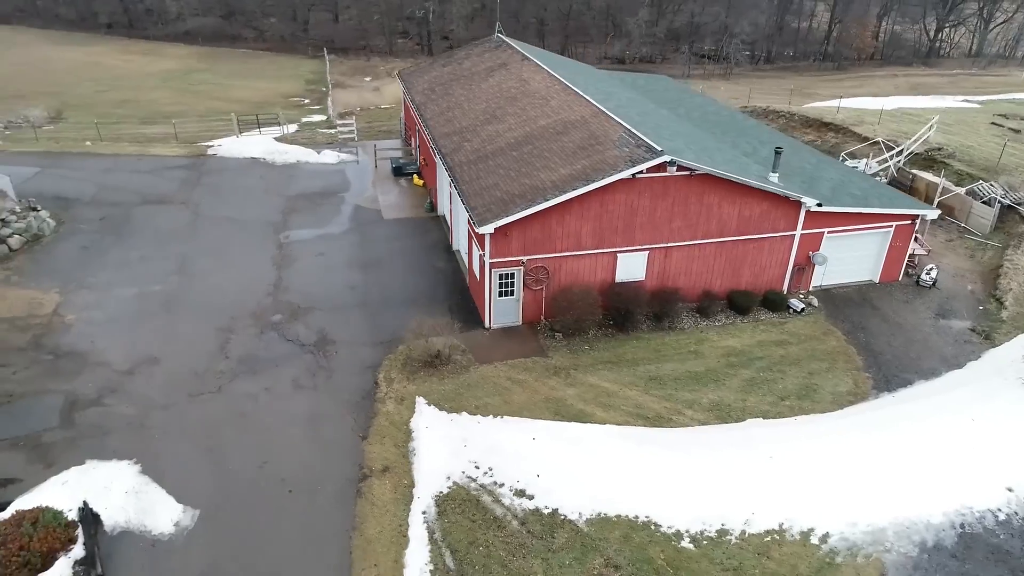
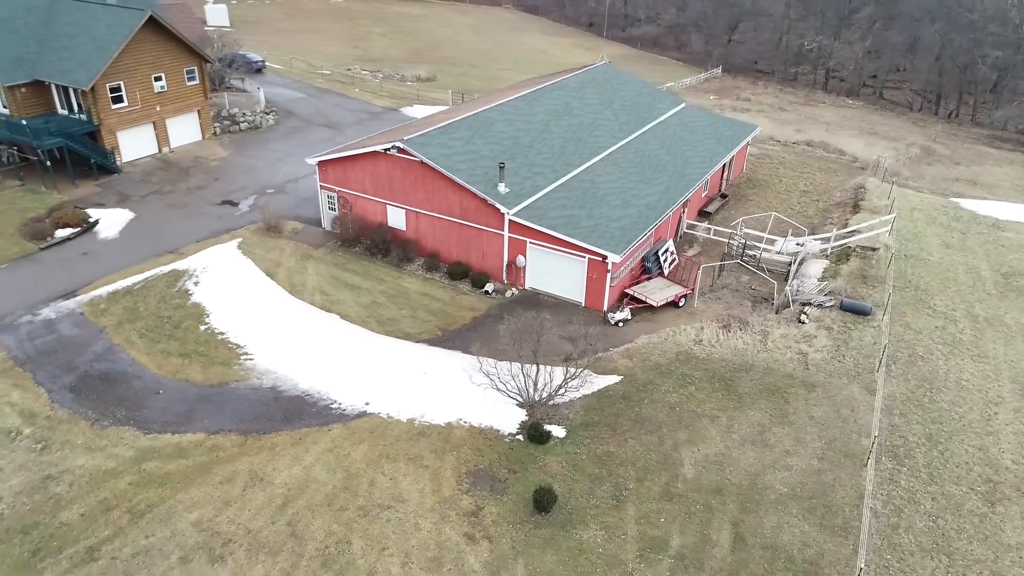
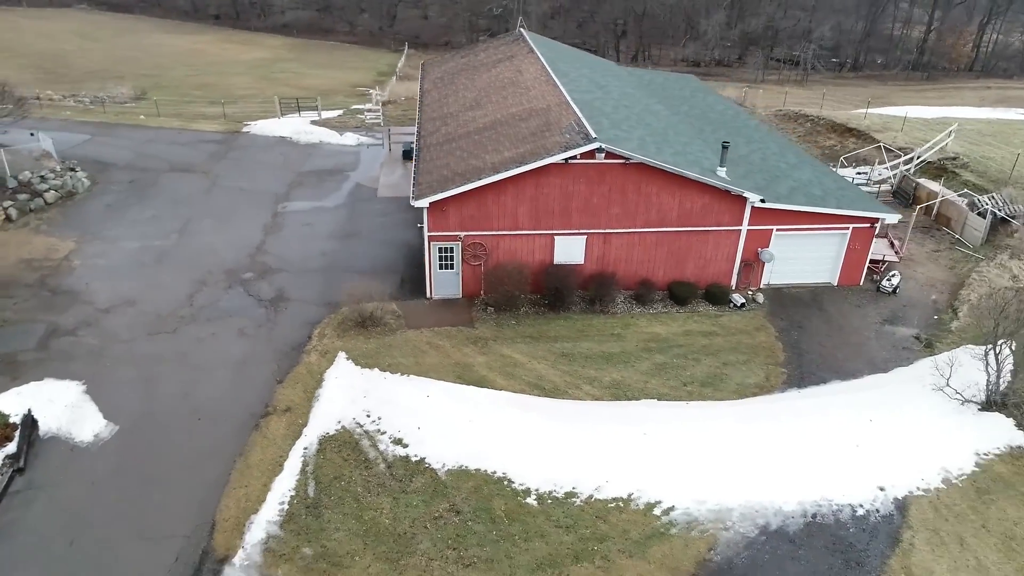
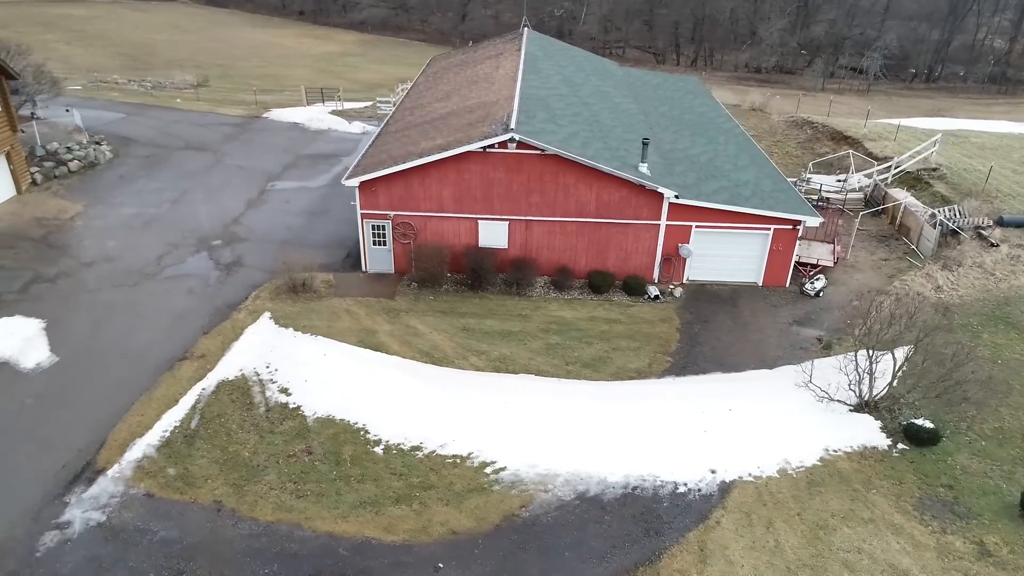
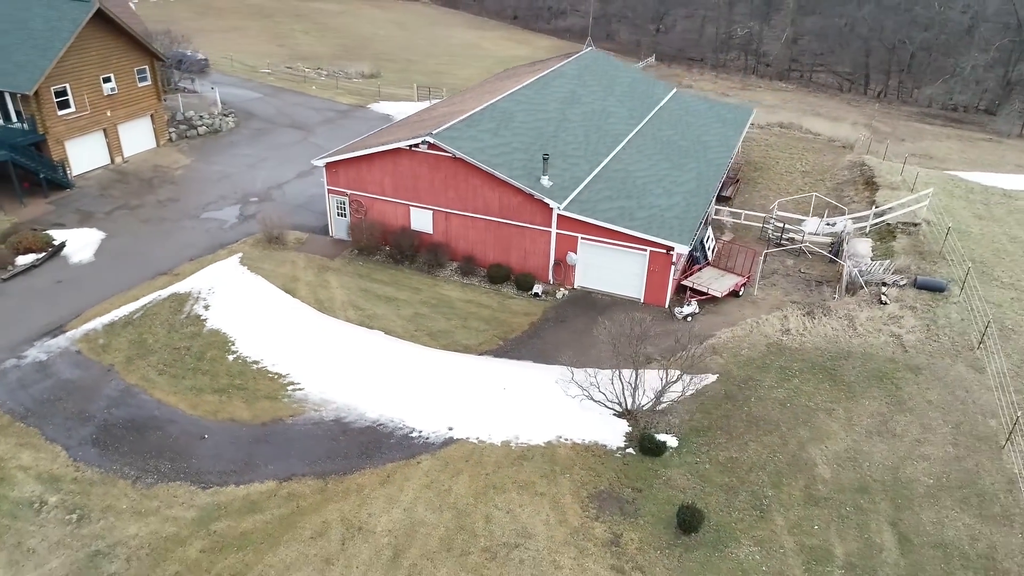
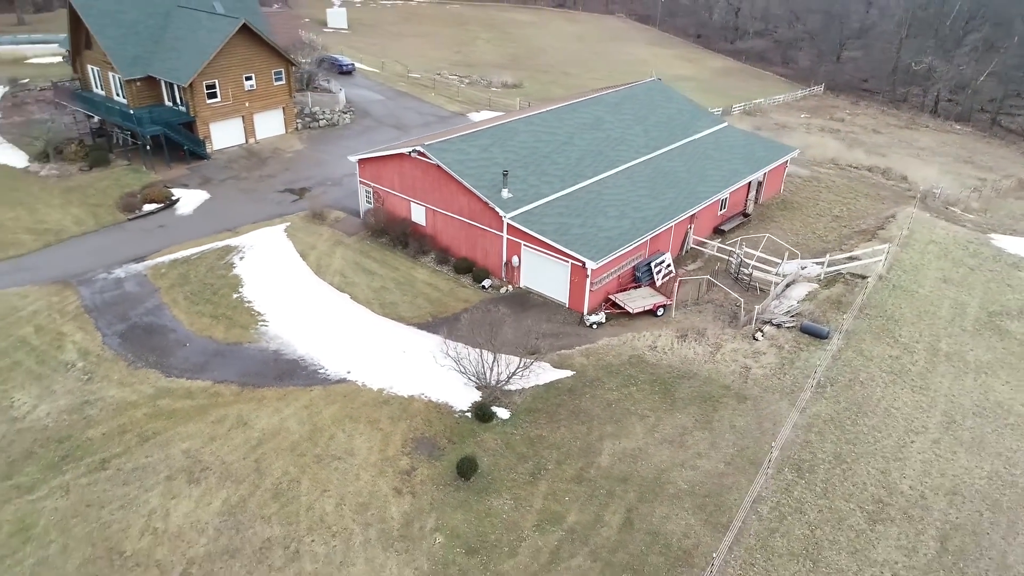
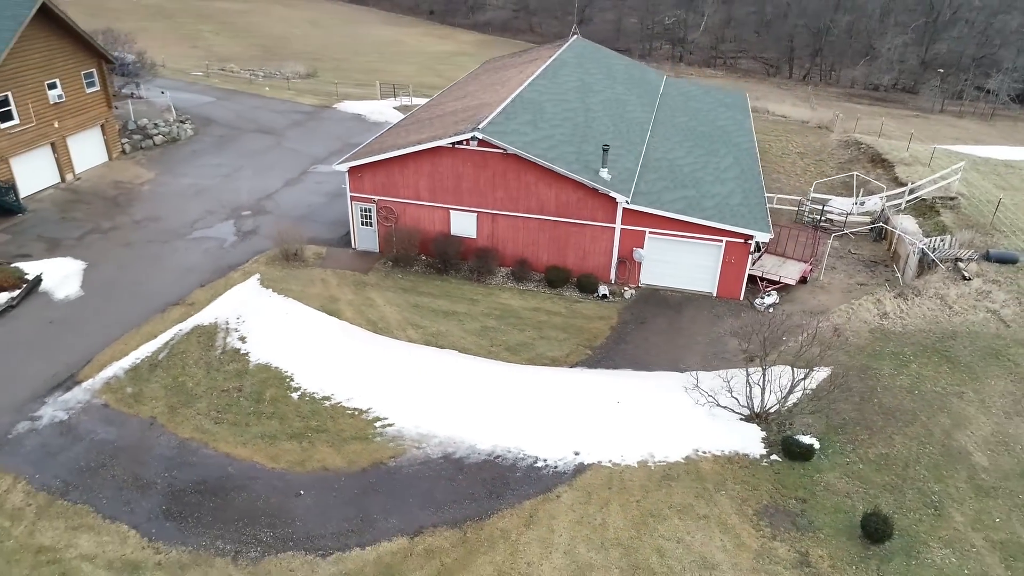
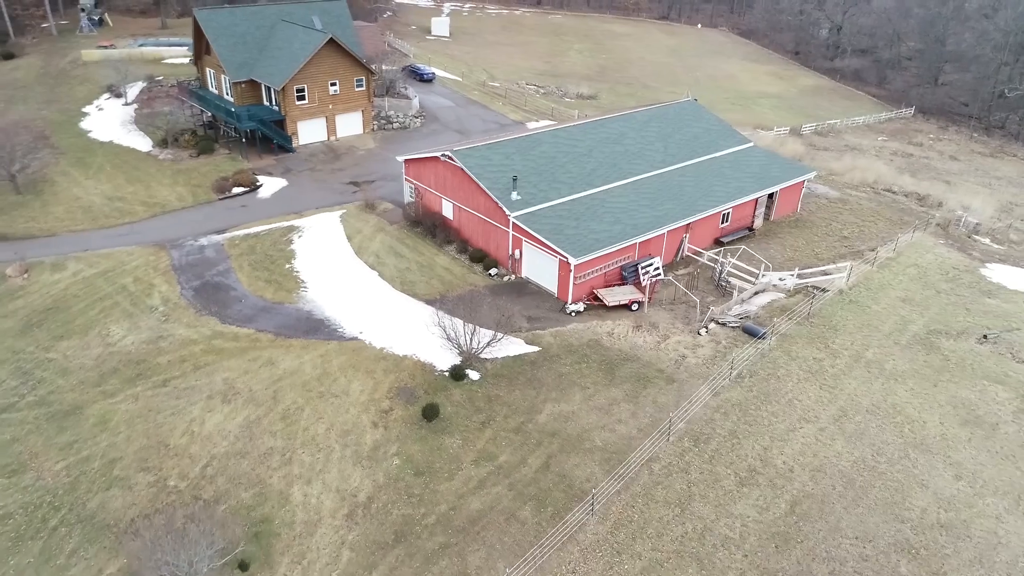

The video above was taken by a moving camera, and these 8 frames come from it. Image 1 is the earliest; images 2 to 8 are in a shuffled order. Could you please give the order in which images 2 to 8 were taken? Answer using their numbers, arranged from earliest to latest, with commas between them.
3, 4, 7, 5, 2, 6, 8
